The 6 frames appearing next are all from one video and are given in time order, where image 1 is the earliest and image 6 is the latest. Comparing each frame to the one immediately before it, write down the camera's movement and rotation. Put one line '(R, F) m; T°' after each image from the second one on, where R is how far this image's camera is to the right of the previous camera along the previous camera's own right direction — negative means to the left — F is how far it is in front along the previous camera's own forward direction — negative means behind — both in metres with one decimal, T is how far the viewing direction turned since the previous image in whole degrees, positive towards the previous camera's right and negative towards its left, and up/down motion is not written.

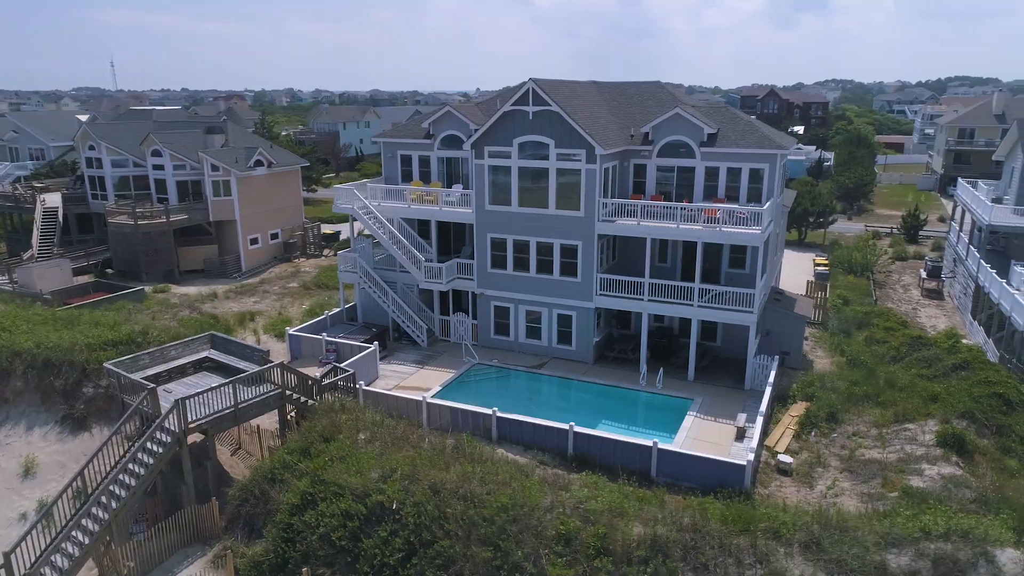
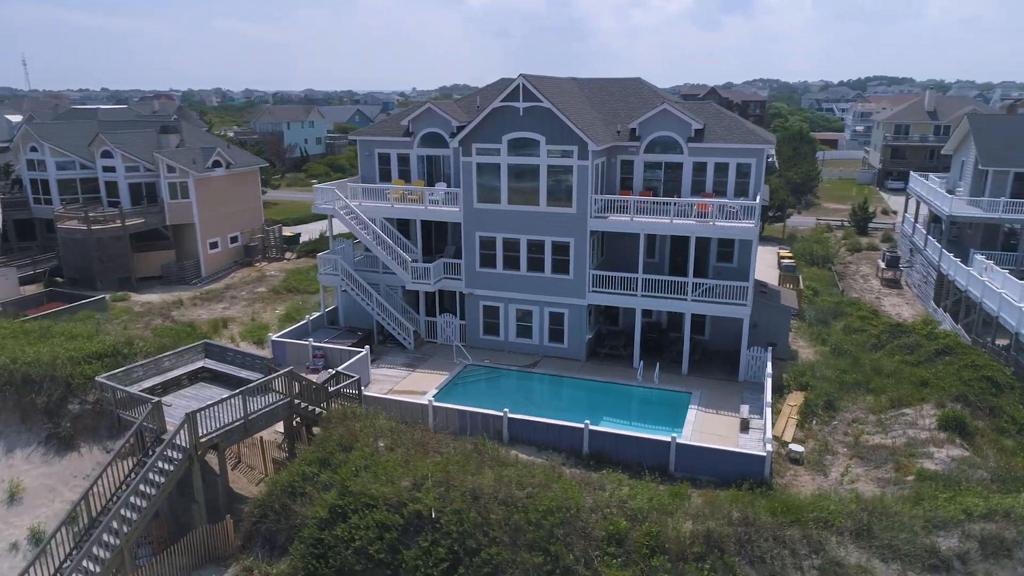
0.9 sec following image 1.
(-1.6, +0.4) m; +5°
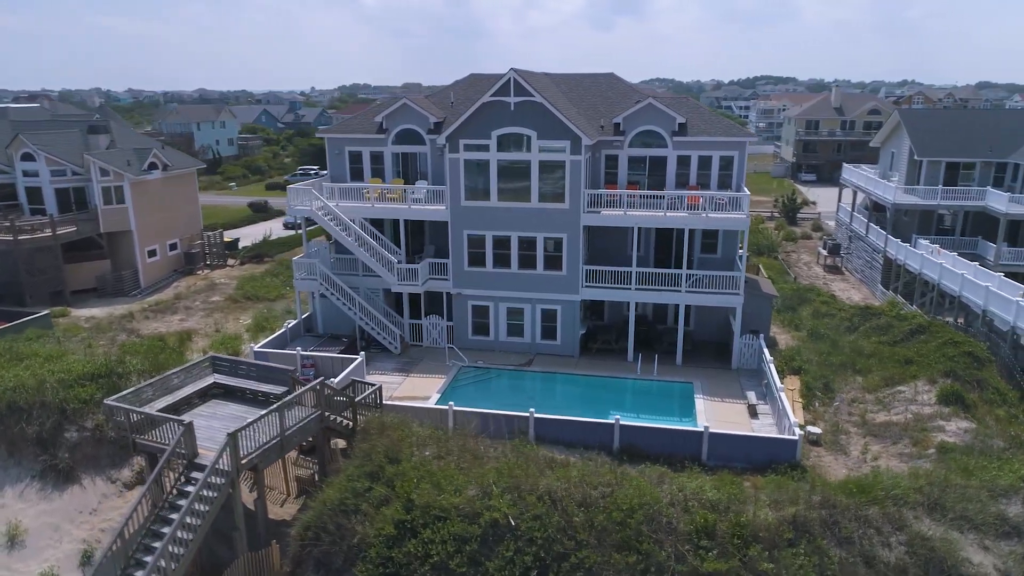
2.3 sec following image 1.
(-2.6, +0.6) m; +7°
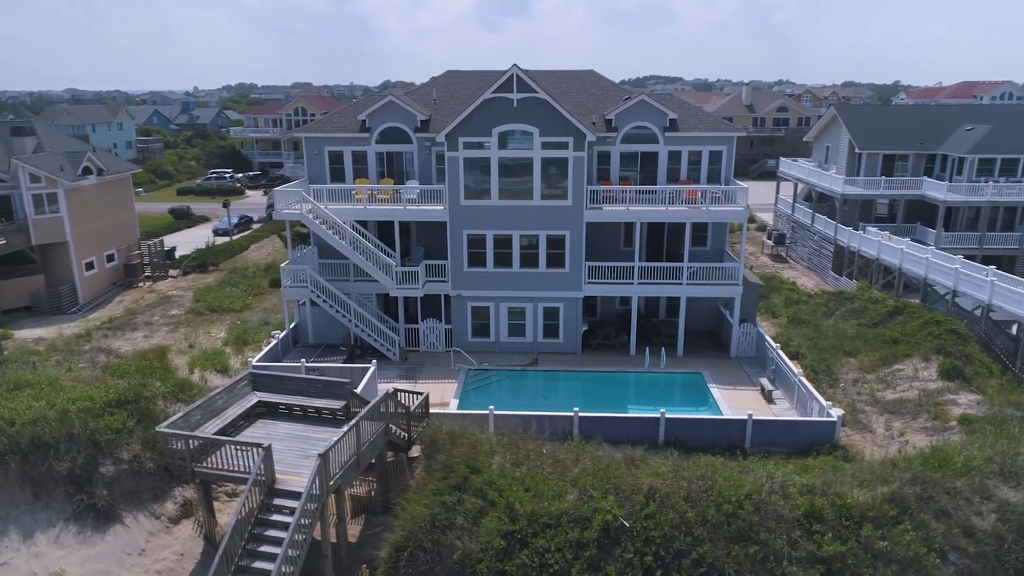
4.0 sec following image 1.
(-3.2, +0.5) m; +8°
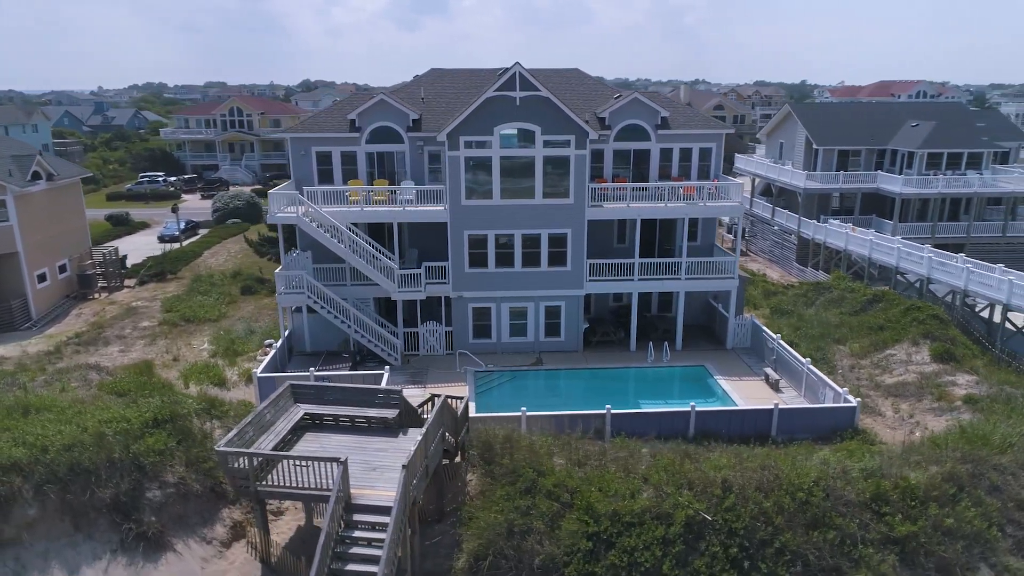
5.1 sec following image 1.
(-2.3, +0.3) m; +6°
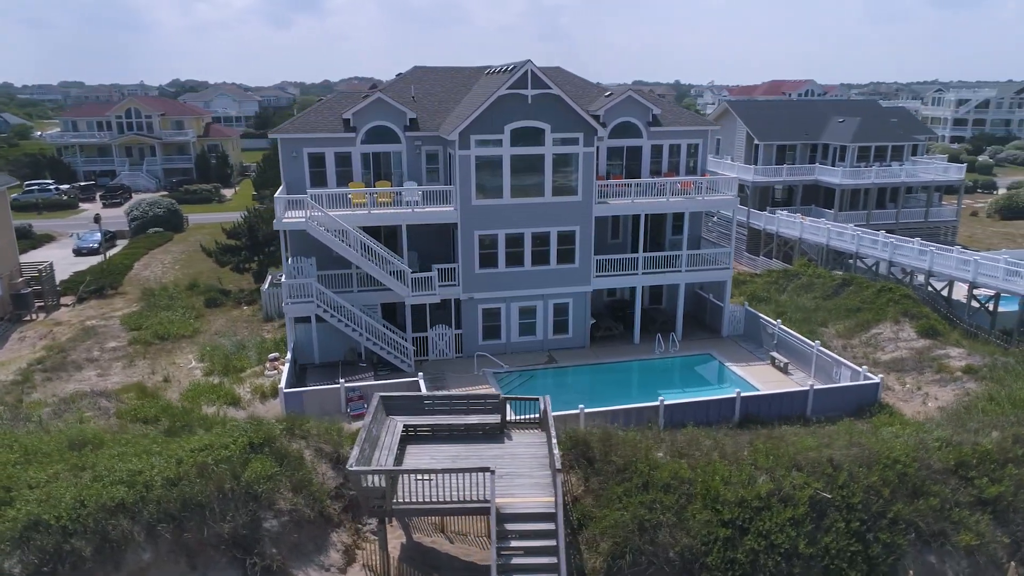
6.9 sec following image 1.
(-3.7, +0.4) m; +9°
